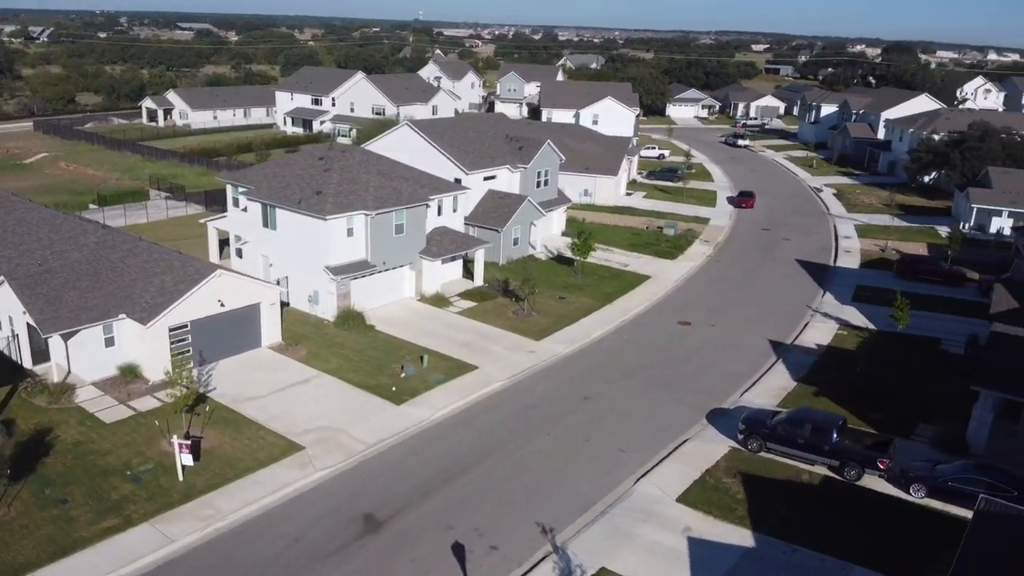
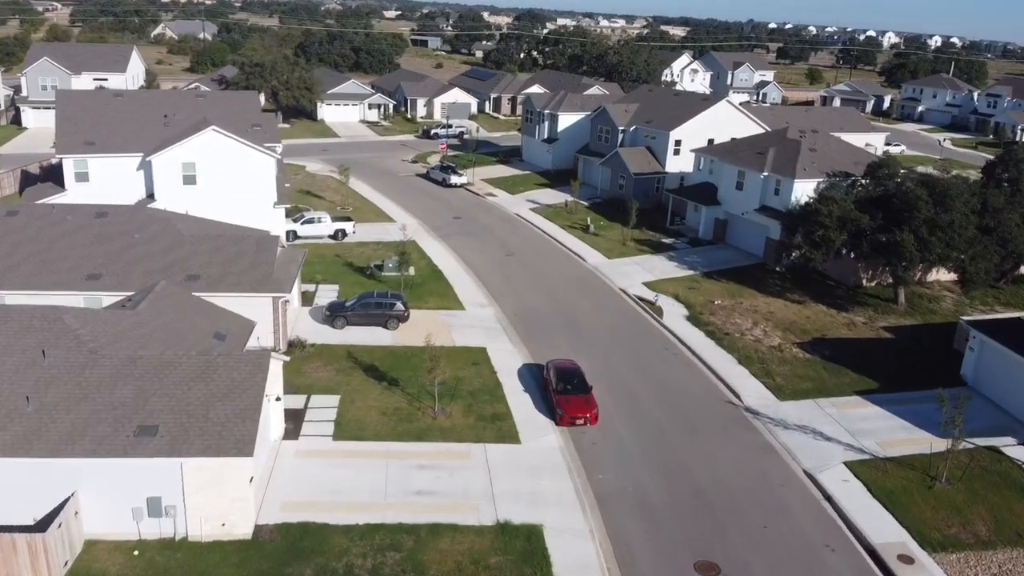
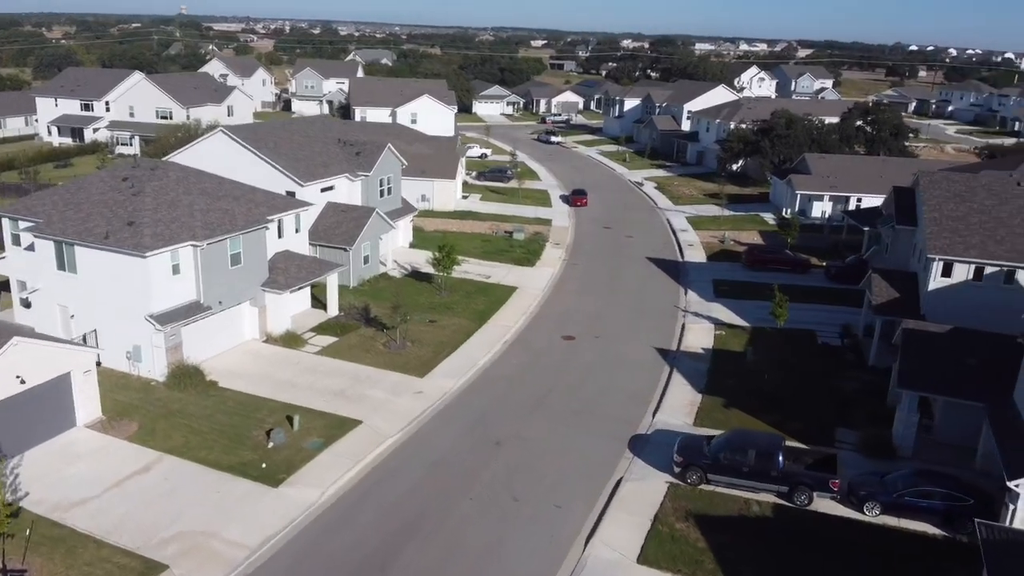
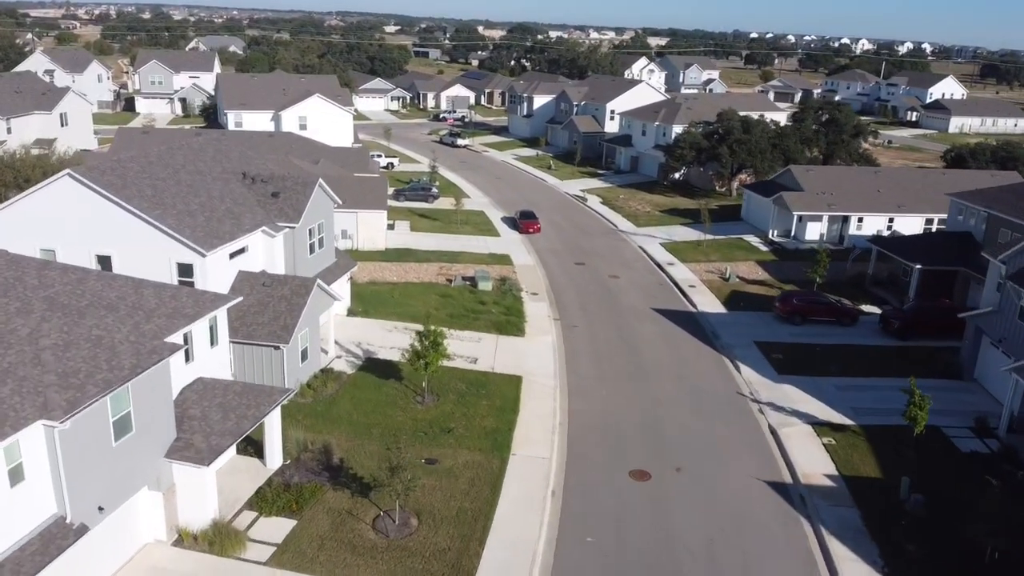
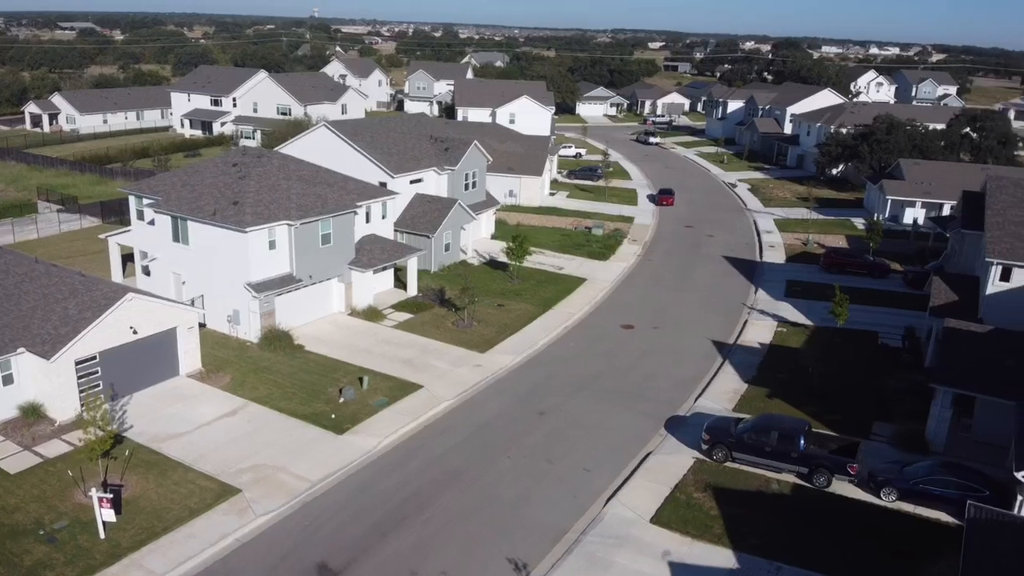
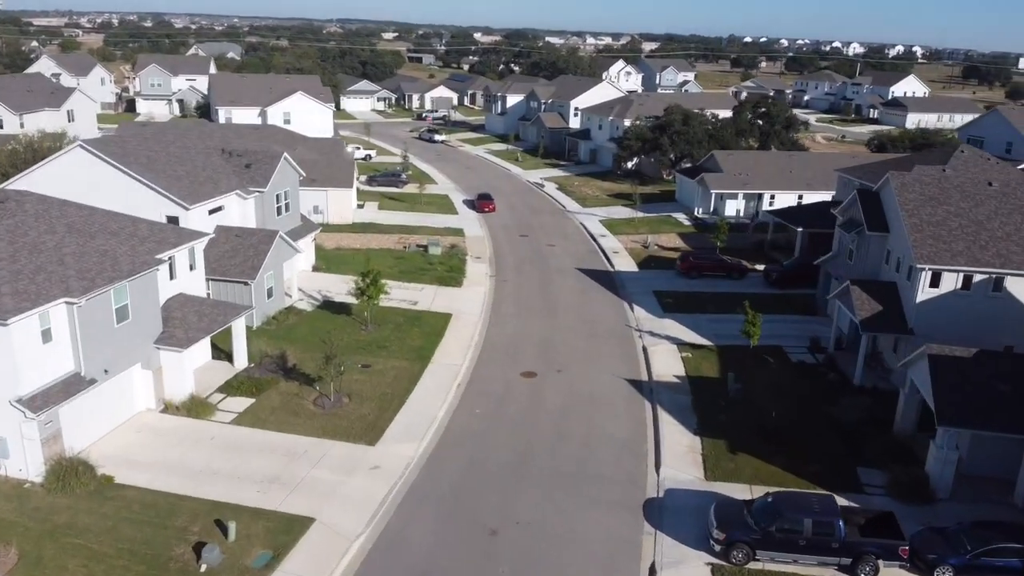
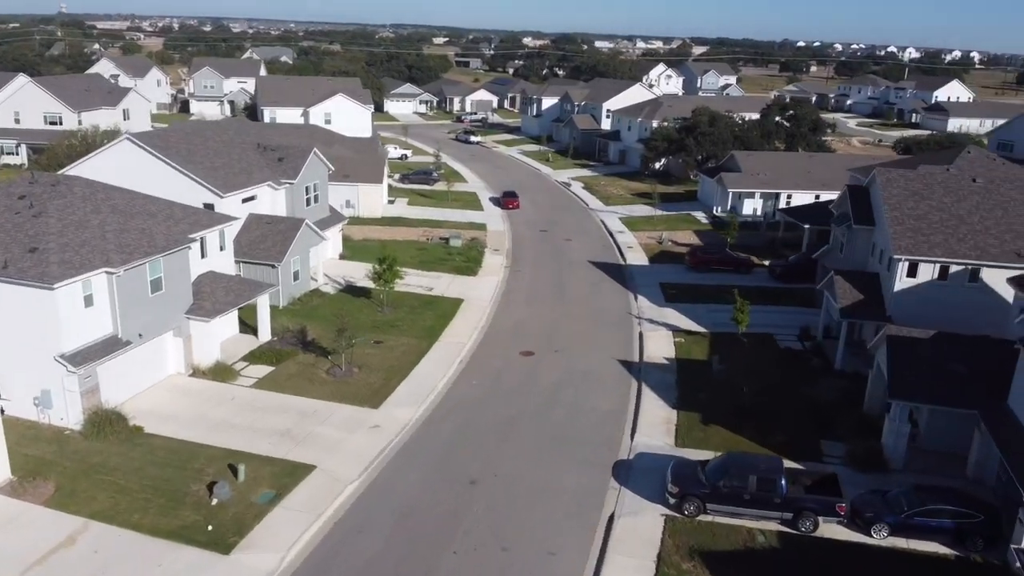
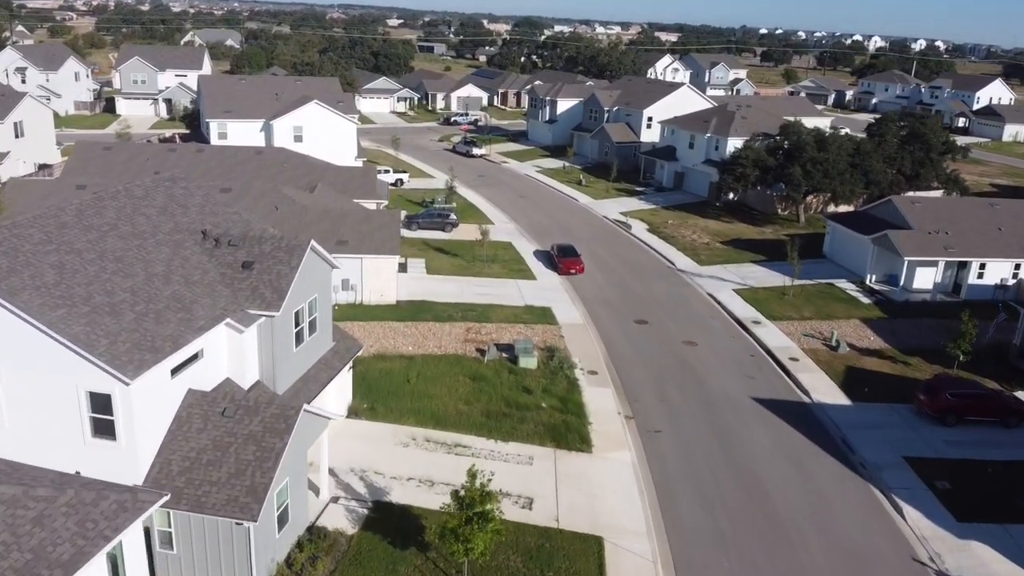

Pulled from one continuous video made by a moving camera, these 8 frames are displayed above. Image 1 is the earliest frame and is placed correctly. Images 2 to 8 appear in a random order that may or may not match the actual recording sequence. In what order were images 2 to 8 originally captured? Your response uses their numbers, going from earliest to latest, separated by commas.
5, 3, 7, 6, 4, 8, 2
